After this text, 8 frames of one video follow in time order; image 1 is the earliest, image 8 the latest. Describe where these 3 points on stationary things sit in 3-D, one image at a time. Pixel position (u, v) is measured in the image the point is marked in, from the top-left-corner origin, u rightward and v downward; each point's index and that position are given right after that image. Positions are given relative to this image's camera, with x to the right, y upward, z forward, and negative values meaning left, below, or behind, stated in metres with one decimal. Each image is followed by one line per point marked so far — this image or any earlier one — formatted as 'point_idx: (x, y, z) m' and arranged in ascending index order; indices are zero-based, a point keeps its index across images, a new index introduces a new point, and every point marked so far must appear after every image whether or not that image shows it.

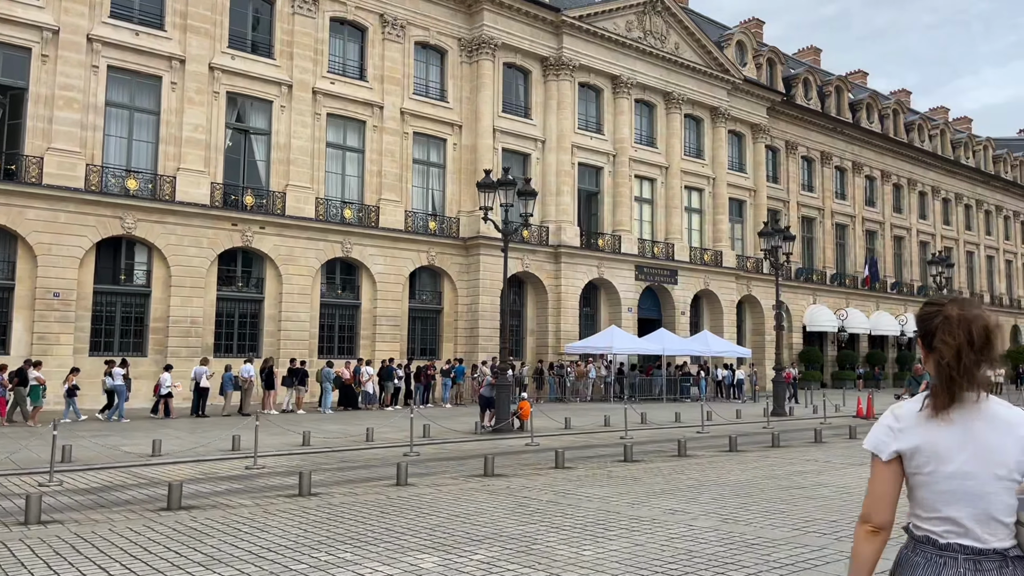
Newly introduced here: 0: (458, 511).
0: (-0.6, -2.4, +8.7) m
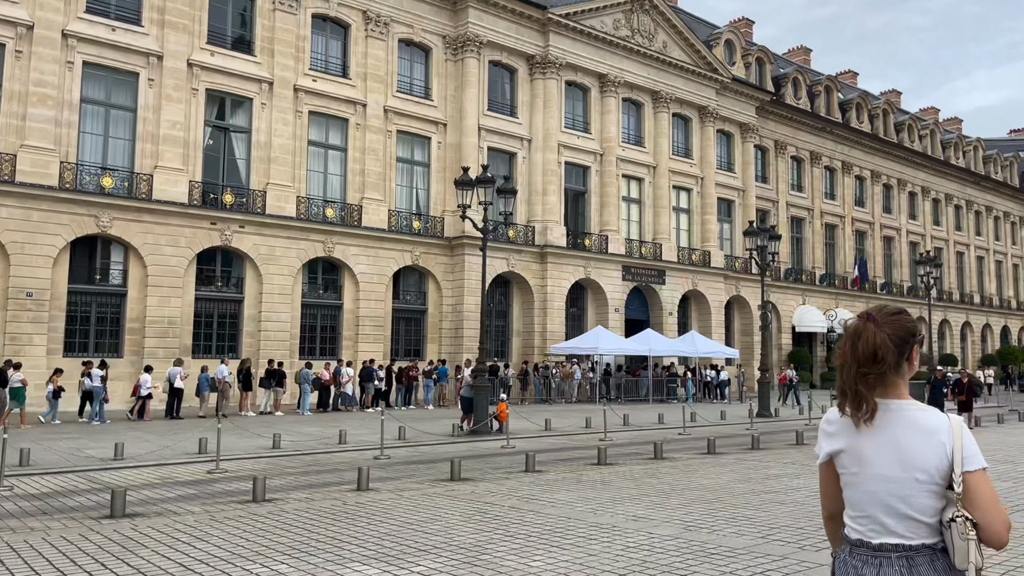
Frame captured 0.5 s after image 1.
0: (-1.0, -2.4, +8.3) m
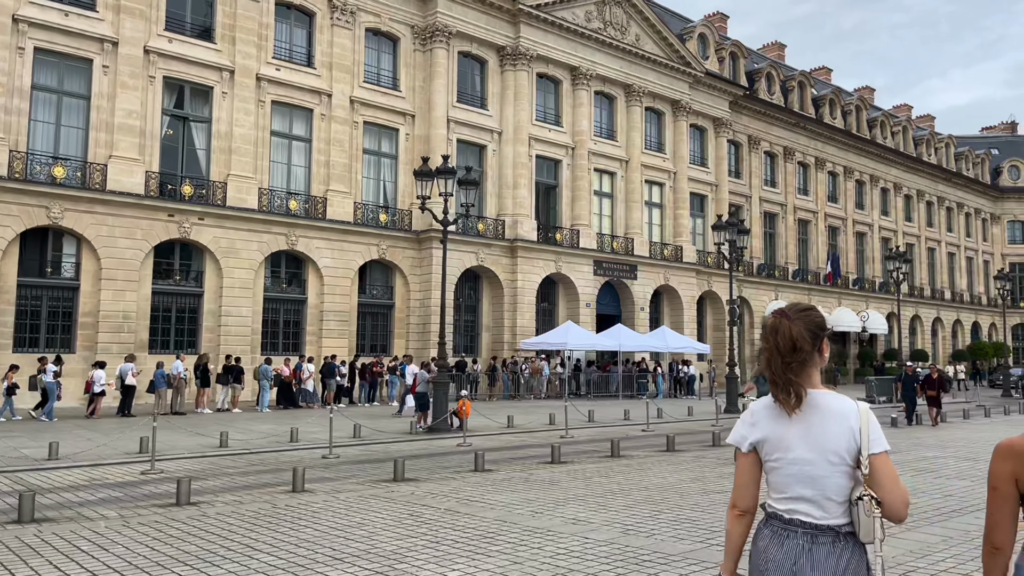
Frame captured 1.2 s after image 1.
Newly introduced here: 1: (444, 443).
0: (-1.7, -2.3, +7.9) m
1: (-1.3, -3.1, +15.6) m
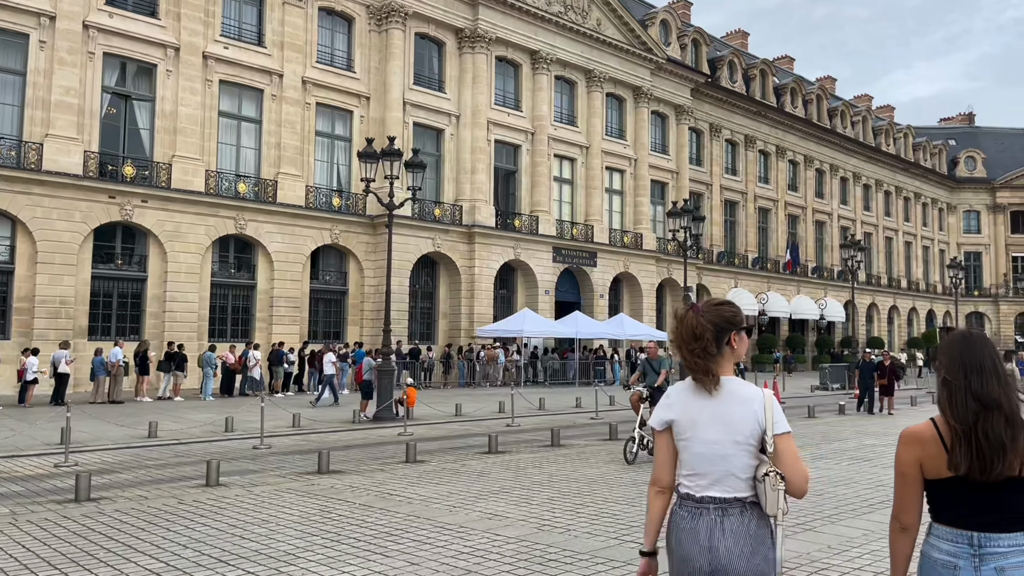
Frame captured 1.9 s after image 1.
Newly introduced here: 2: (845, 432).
0: (-2.5, -2.2, +7.4) m
1: (-2.4, -2.8, +15.2) m
2: (+6.5, -2.8, +15.4) m
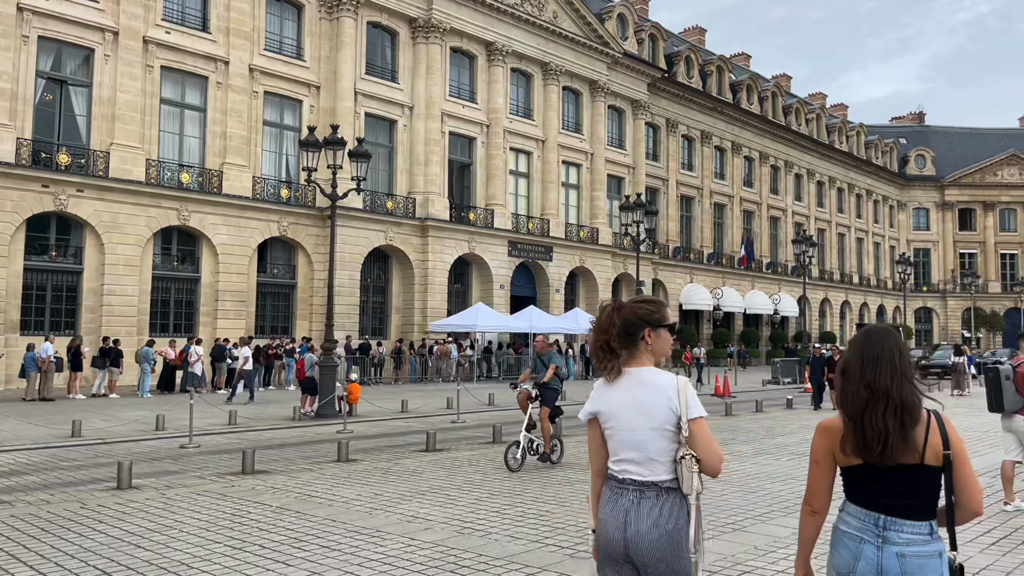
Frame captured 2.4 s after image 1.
0: (-3.2, -2.1, +6.9) m
1: (-3.5, -2.6, +14.7) m
2: (+5.4, -2.7, +15.3) m
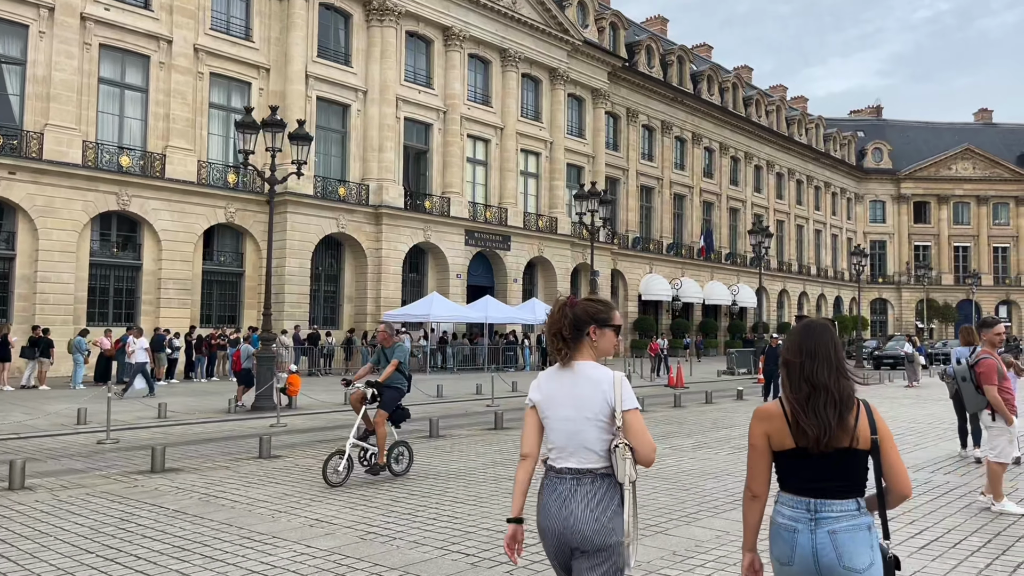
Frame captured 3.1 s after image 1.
0: (-3.9, -1.9, +6.3) m
1: (-4.6, -2.4, +14.1) m
2: (+4.3, -2.5, +15.1) m
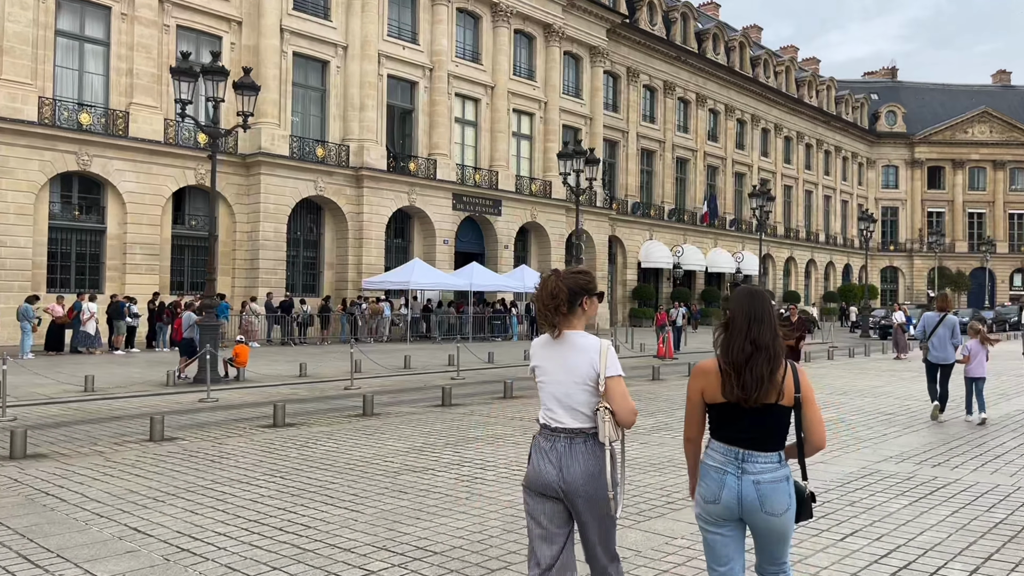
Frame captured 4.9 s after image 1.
0: (-4.8, -1.6, +5.1) m
1: (-5.3, -1.8, +12.8) m
2: (+3.5, -1.8, +13.7) m
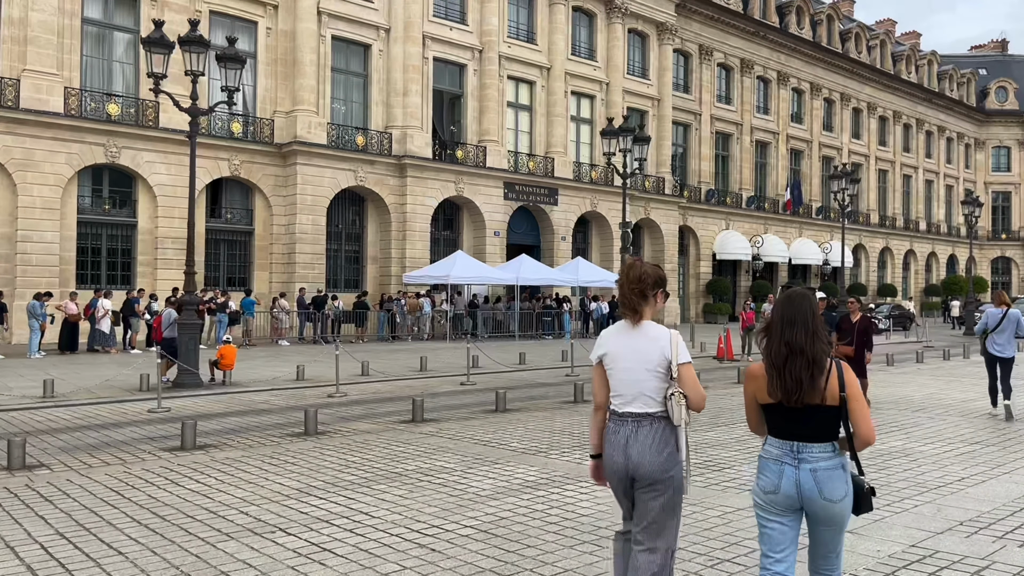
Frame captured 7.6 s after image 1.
0: (-5.7, -1.6, +3.6) m
1: (-5.4, -1.7, +11.3) m
2: (+3.5, -1.7, +11.2) m
